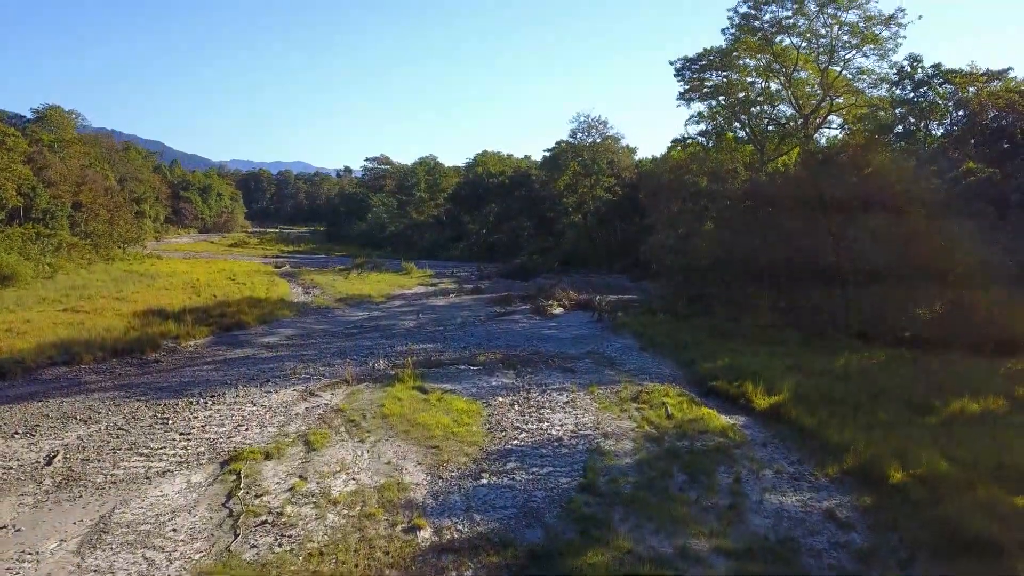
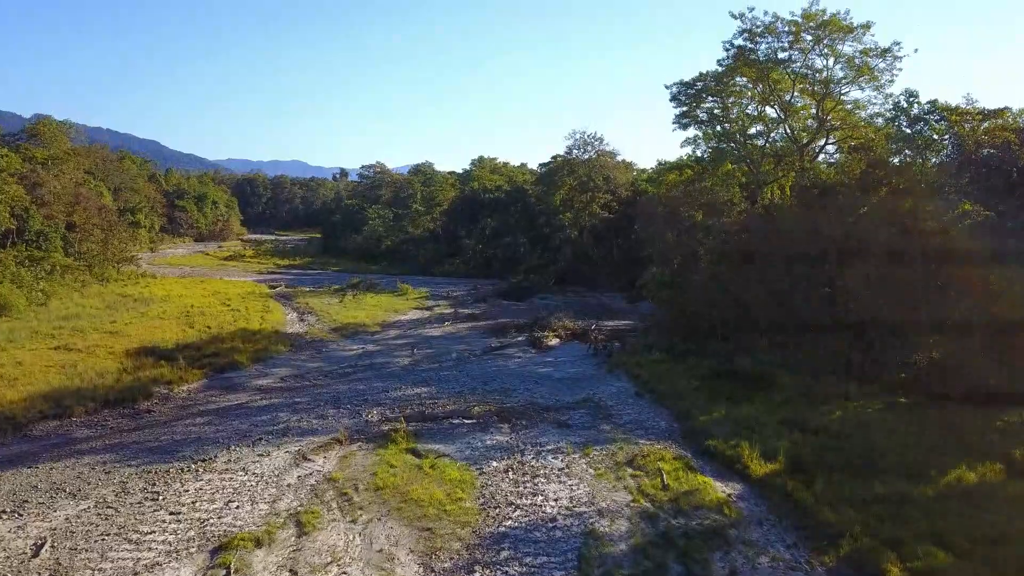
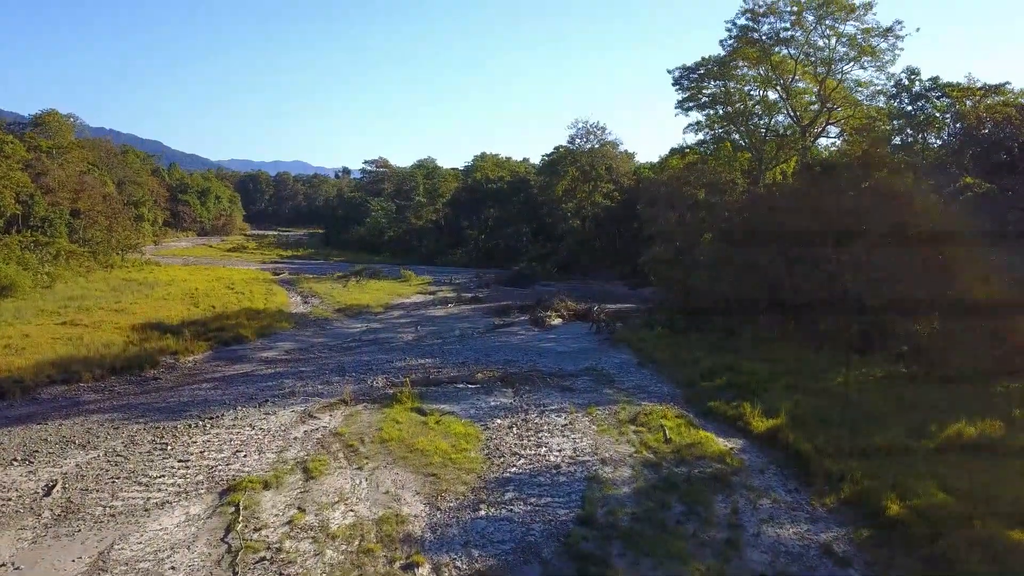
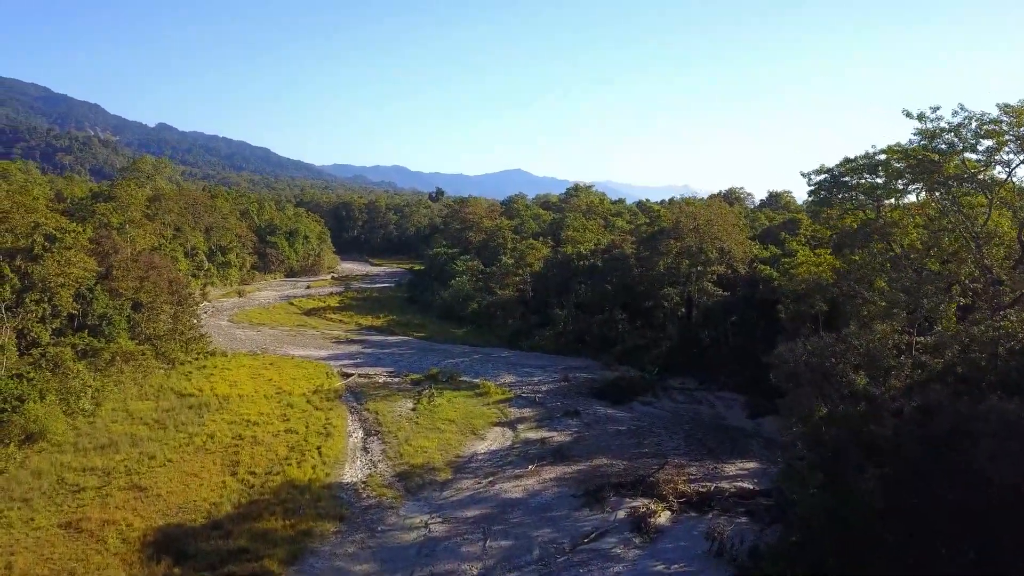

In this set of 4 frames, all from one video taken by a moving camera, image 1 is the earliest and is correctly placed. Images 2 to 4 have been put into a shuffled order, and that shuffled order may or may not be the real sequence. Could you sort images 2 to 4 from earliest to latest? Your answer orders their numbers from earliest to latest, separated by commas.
3, 2, 4
